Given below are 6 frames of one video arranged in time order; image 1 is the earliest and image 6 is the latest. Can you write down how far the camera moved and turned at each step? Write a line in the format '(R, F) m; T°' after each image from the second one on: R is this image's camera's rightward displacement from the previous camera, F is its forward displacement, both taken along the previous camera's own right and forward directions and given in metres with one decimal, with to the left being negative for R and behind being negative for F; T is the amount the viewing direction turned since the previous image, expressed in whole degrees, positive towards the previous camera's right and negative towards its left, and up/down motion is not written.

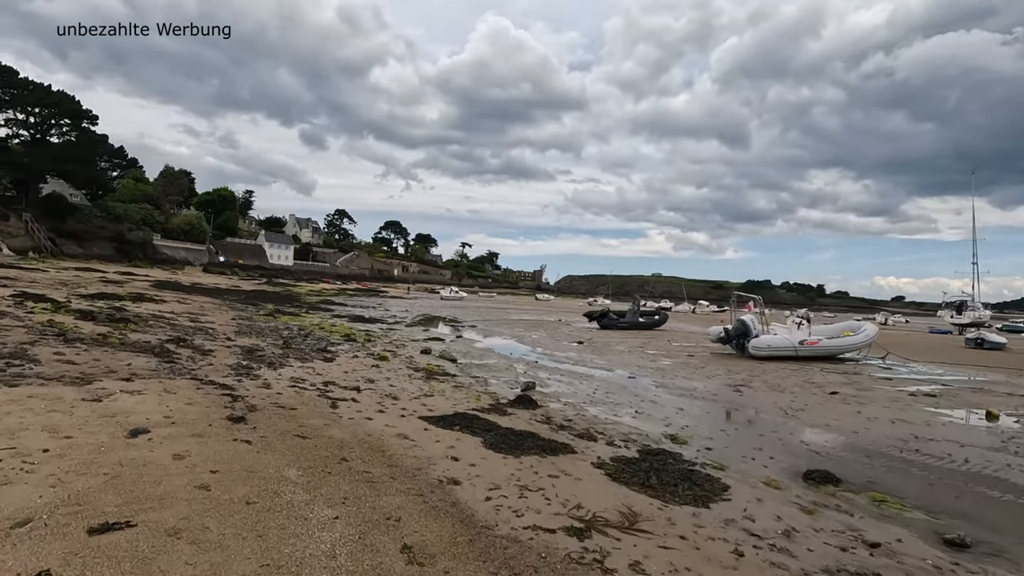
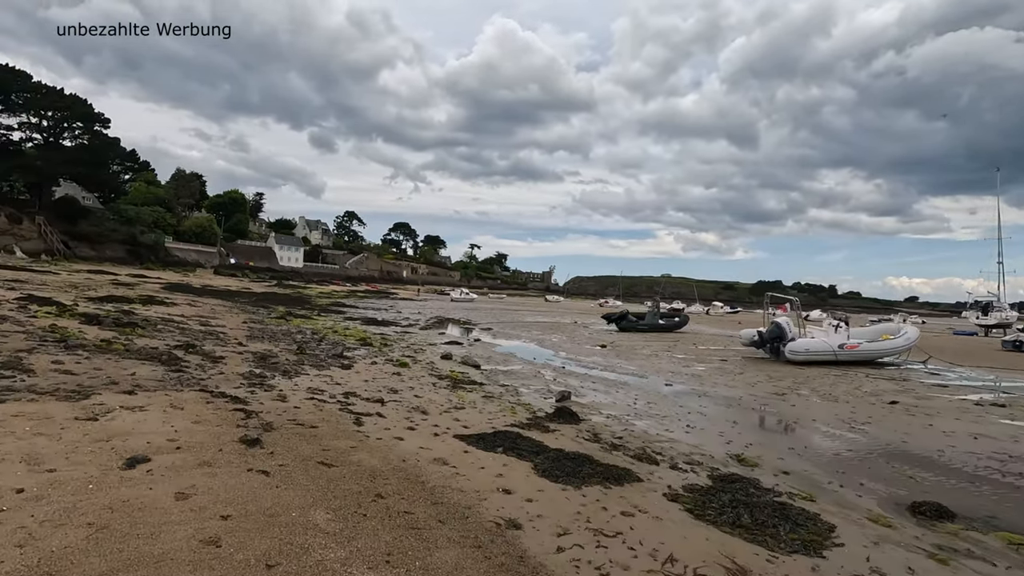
(-0.5, +0.9) m; -1°
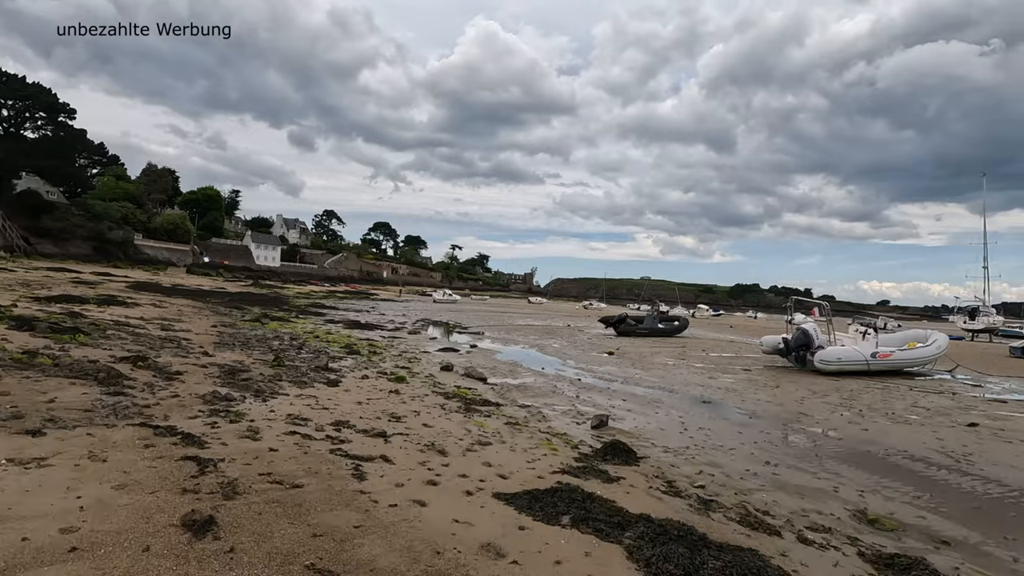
(-0.8, +1.9) m; +2°
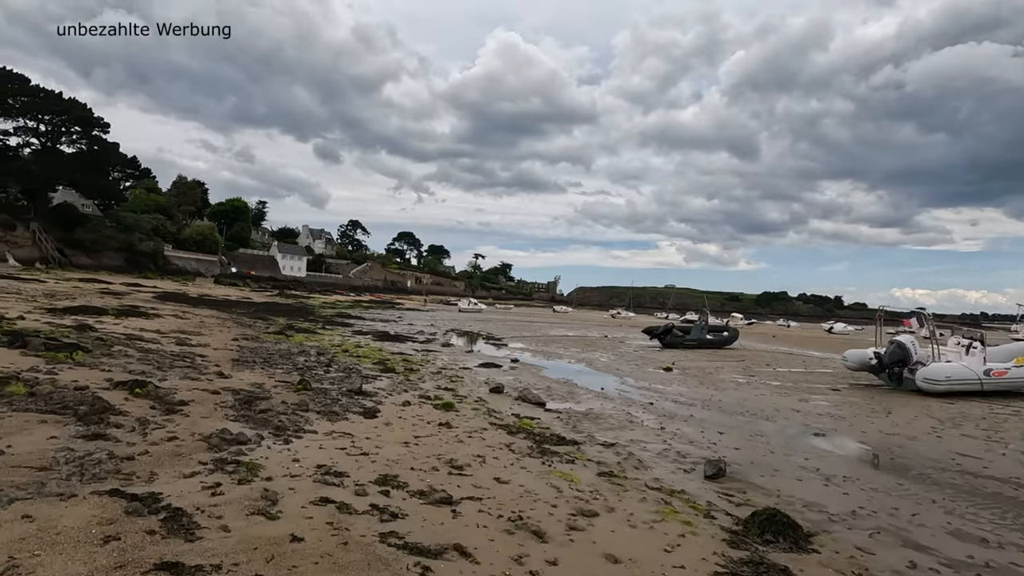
(-0.9, +1.9) m; -2°
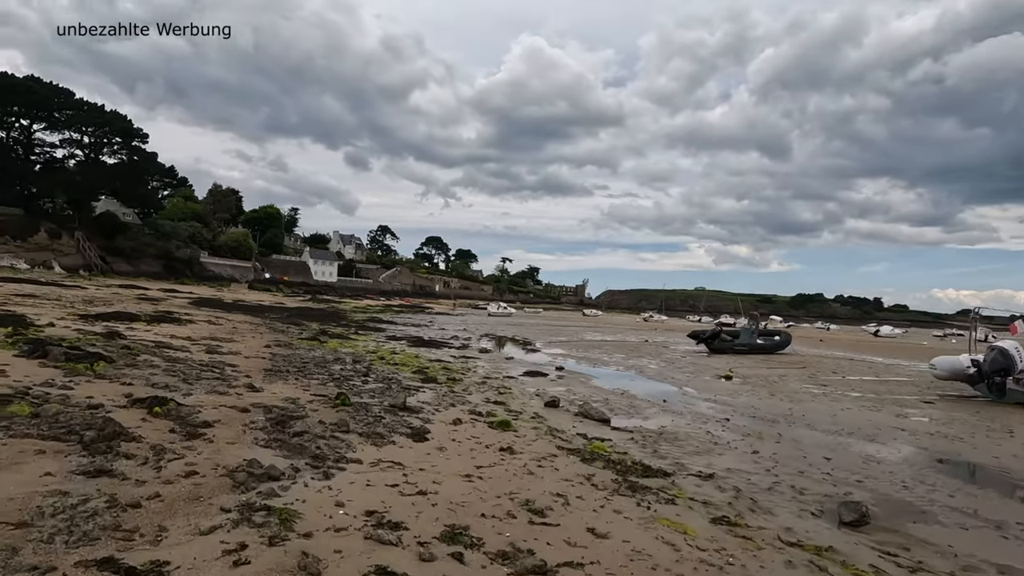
(-0.6, +1.2) m; -3°
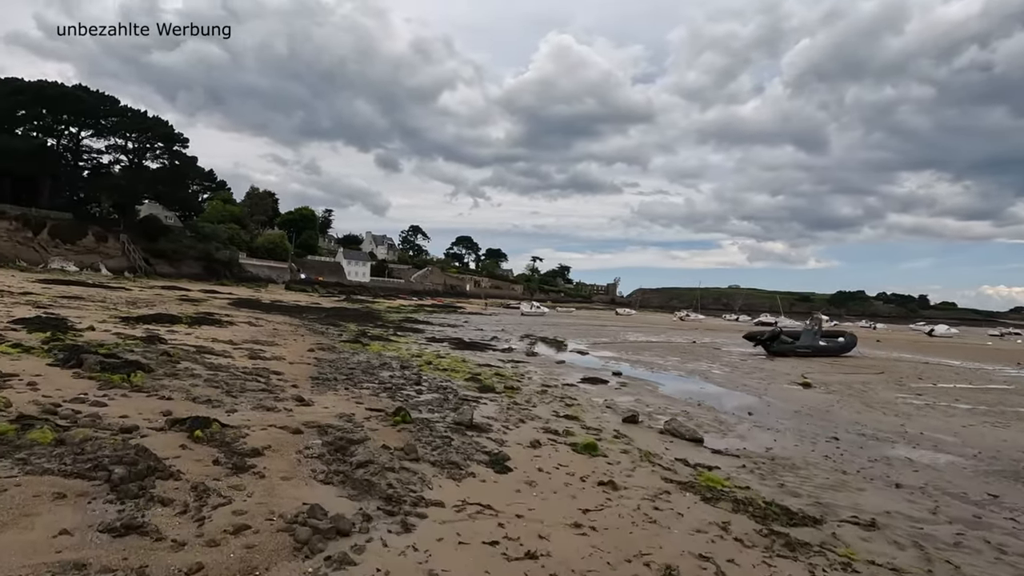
(-0.8, +1.2) m; -3°
